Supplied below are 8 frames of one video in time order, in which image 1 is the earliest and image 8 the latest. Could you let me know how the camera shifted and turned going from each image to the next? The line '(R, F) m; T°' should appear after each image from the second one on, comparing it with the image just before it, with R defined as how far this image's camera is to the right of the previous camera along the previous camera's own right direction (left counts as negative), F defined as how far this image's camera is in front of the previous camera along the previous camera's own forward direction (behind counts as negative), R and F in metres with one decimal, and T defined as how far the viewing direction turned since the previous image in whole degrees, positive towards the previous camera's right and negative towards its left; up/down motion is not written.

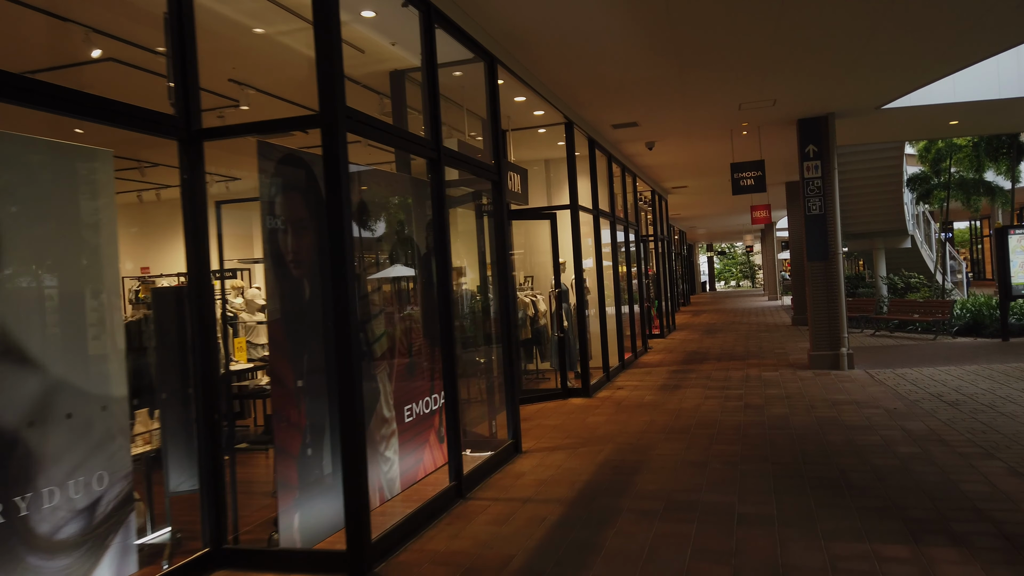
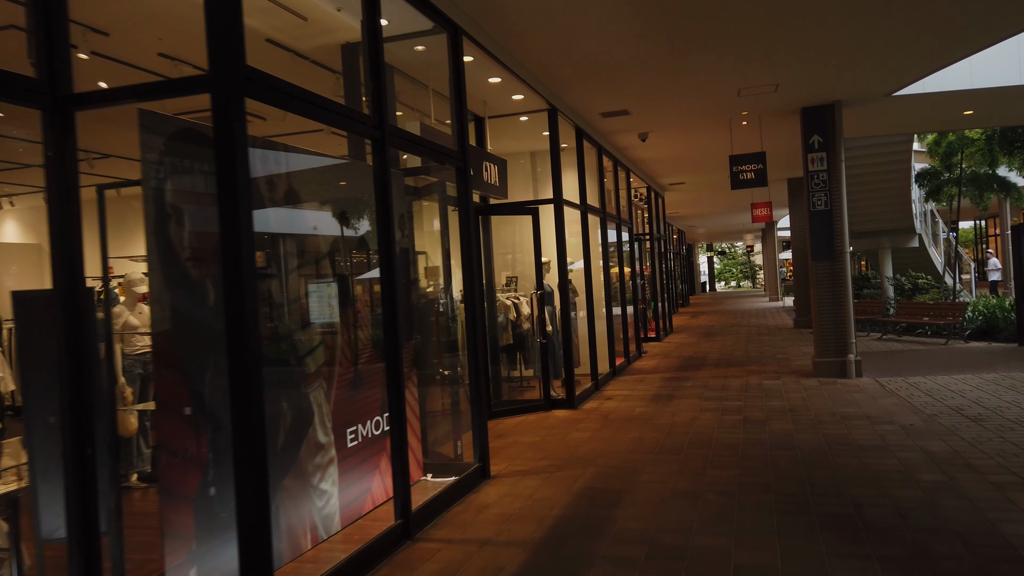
(+0.2, +0.7) m; 0°
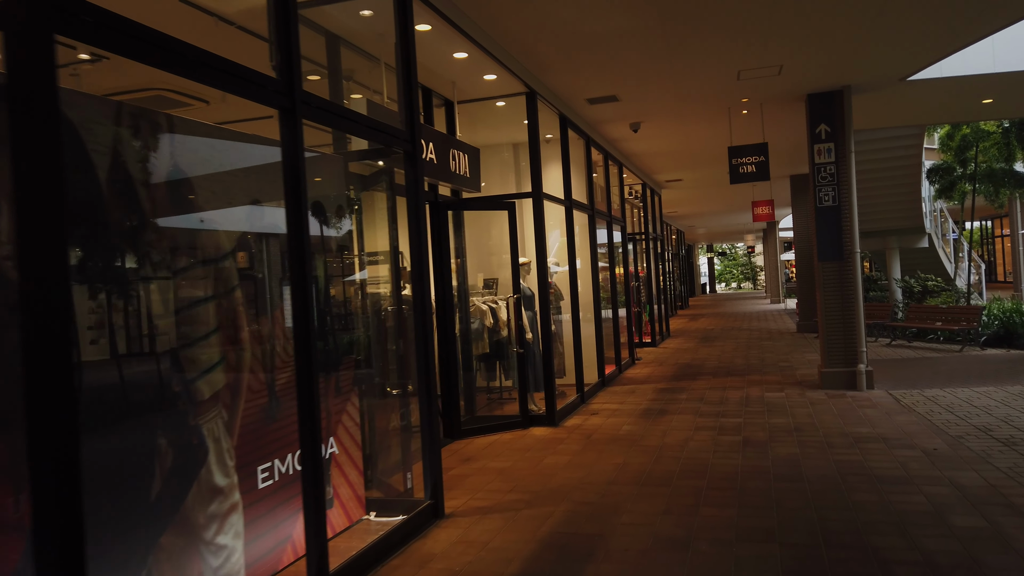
(+0.2, +0.8) m; 0°
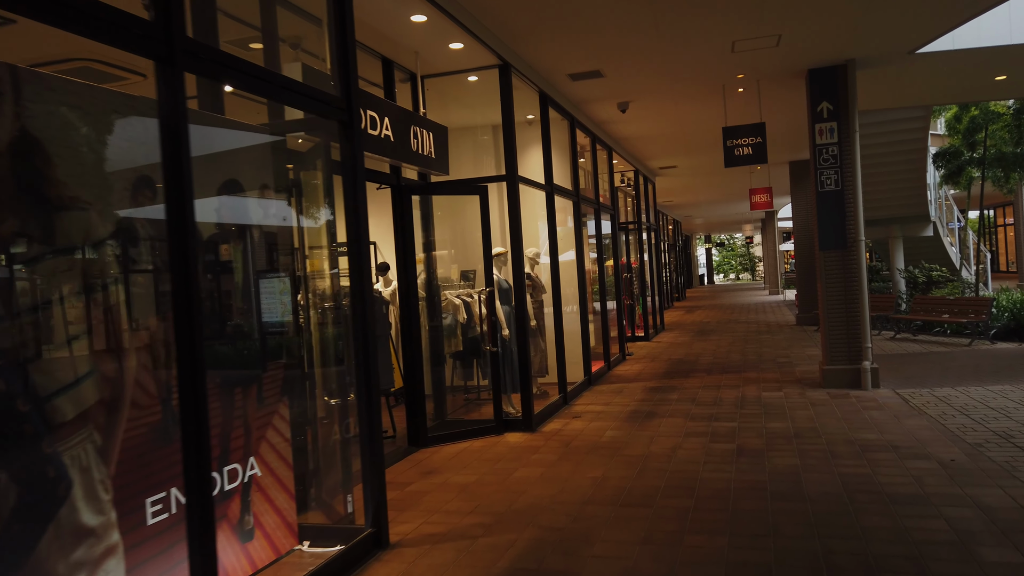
(+0.2, +0.6) m; 0°
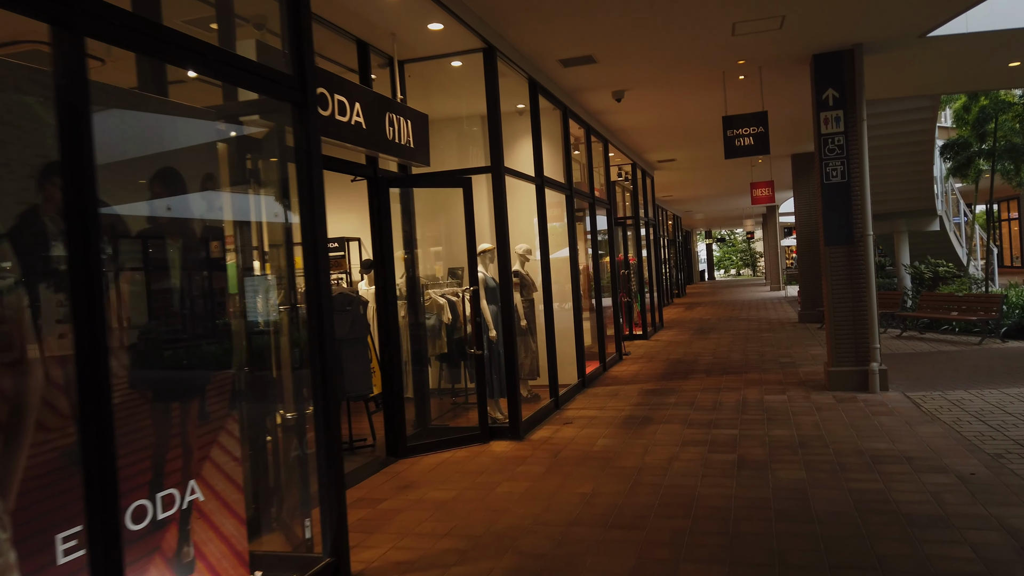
(+0.1, +0.4) m; 0°
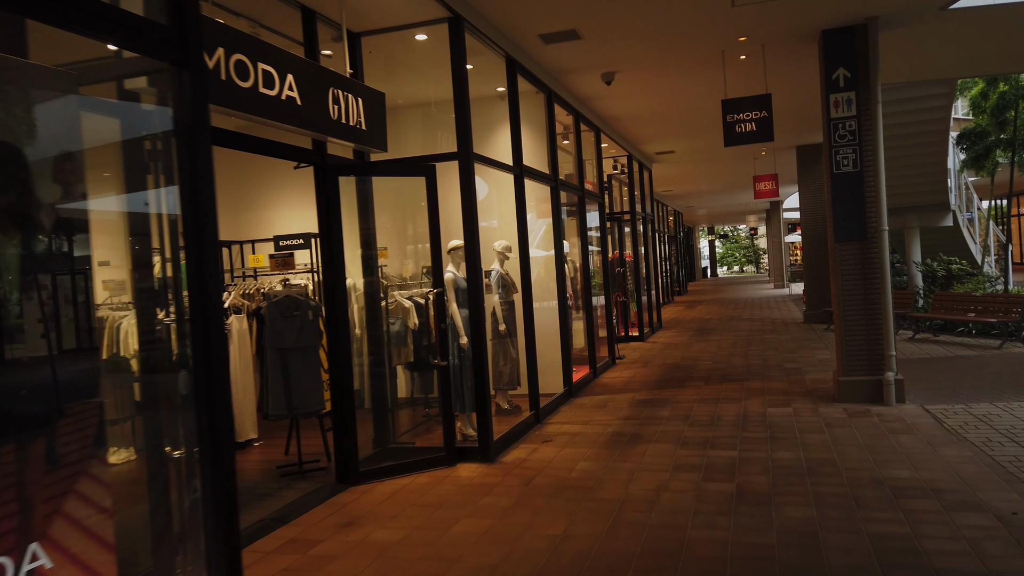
(+0.2, +0.7) m; 0°
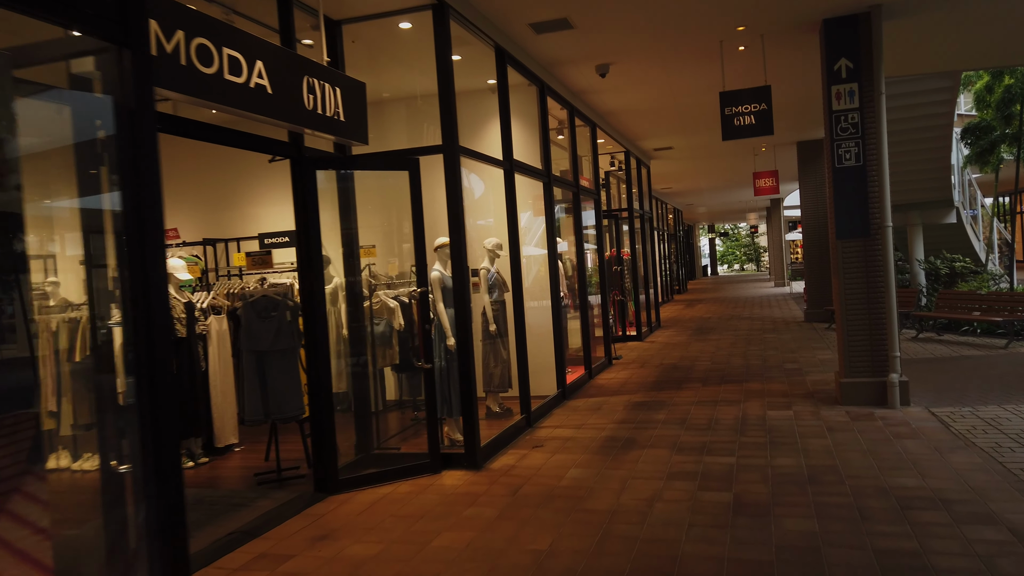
(+0.1, +0.2) m; 0°
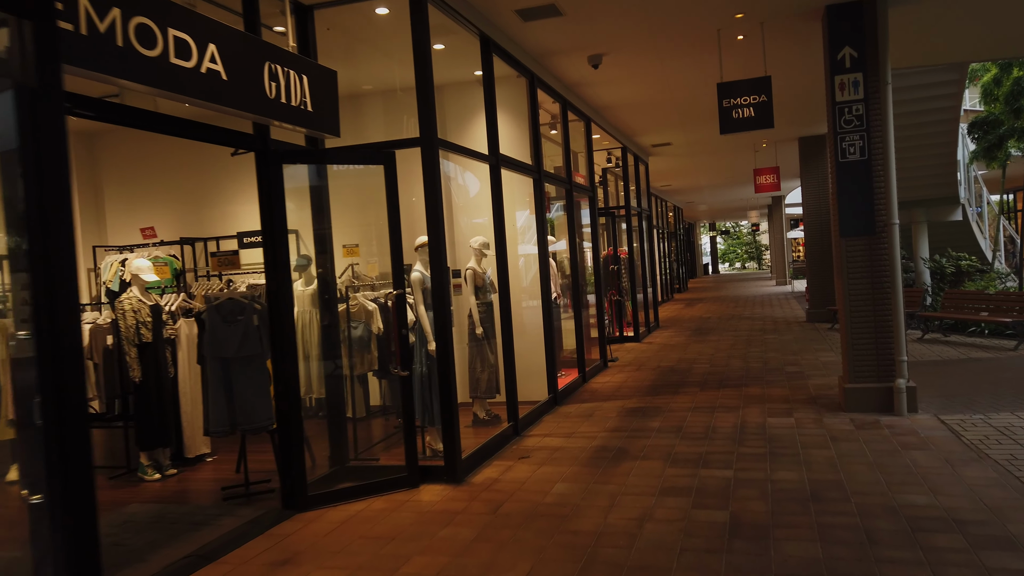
(+0.1, +0.3) m; 0°
